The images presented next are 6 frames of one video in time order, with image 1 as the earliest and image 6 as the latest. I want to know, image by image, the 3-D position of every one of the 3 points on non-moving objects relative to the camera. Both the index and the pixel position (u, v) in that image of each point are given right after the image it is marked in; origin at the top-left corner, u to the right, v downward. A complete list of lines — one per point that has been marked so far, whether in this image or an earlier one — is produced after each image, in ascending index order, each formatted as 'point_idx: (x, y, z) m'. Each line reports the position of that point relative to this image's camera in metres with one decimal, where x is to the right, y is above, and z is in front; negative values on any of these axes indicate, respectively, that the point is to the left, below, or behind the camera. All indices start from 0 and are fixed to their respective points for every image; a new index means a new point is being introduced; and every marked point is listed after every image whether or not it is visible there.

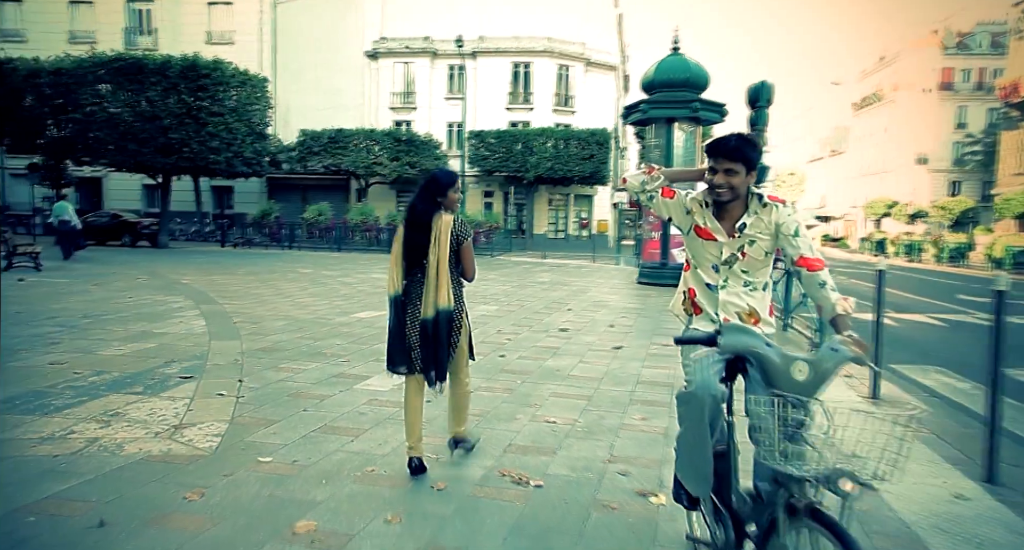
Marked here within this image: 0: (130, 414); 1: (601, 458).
0: (-2.7, -1.0, +3.9) m
1: (+0.6, -1.2, +3.6) m
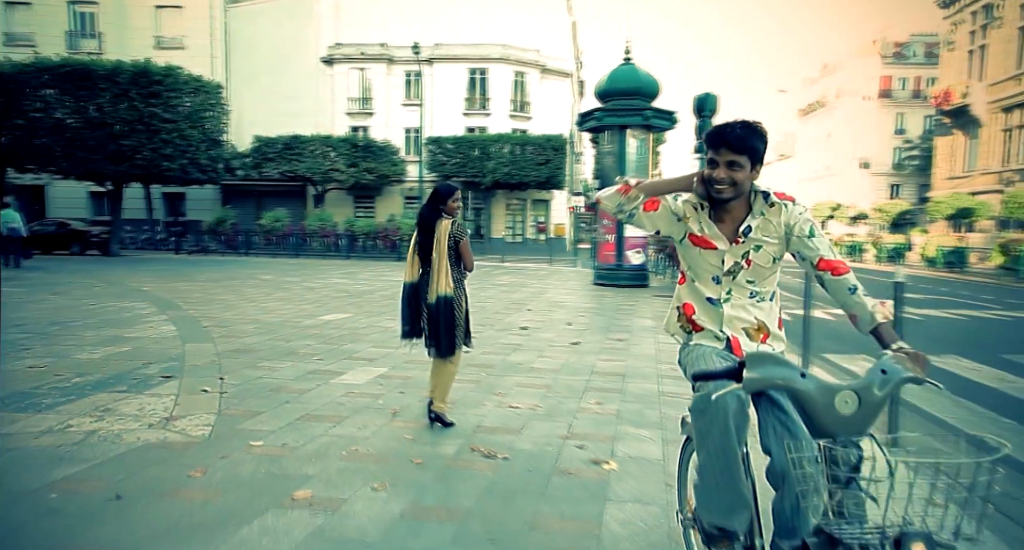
0: (-2.9, -1.0, +4.1) m
1: (+0.4, -1.2, +4.1) m
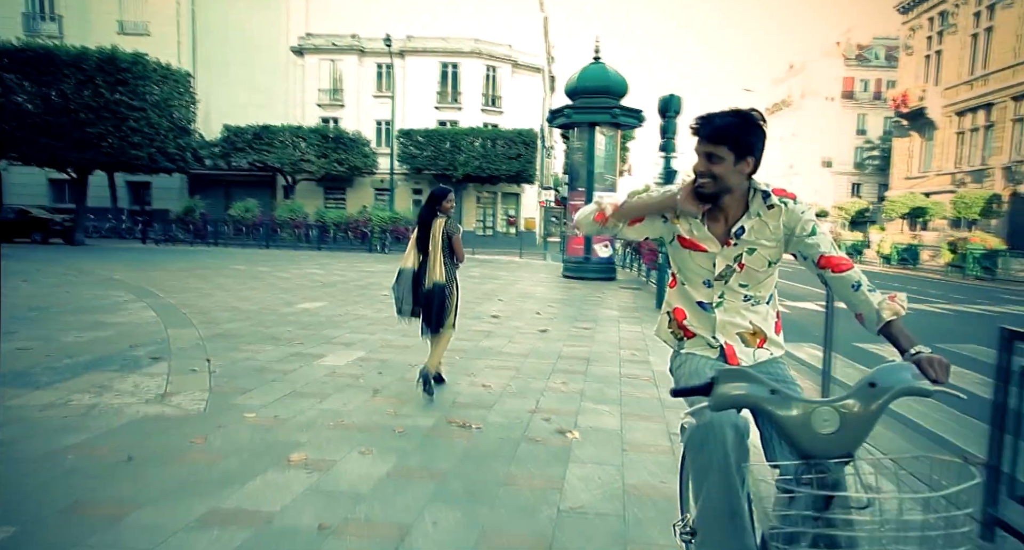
0: (-3.1, -0.9, +4.3) m
1: (+0.1, -1.1, +4.5) m
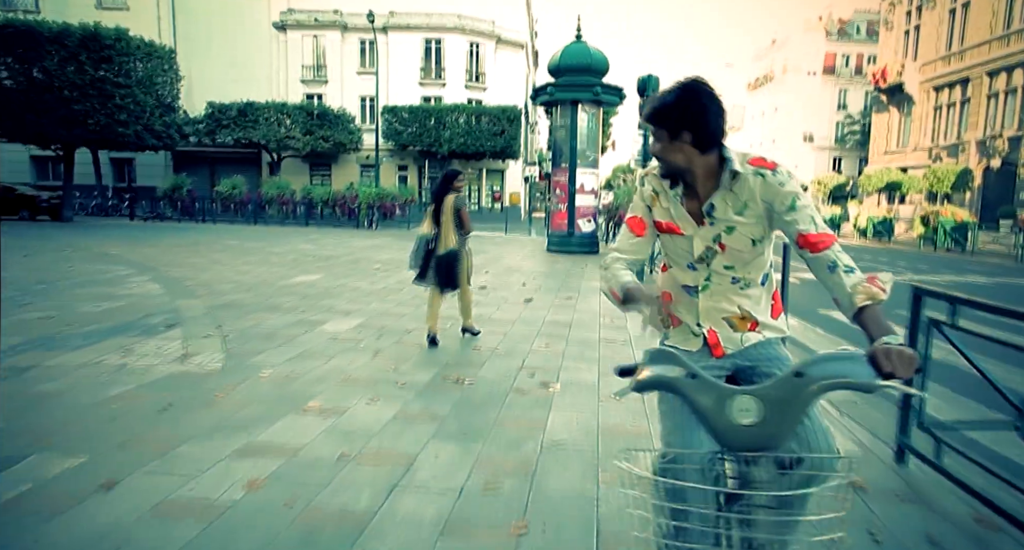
0: (-3.2, -0.6, +4.7) m
1: (0.0, -0.8, +5.0) m
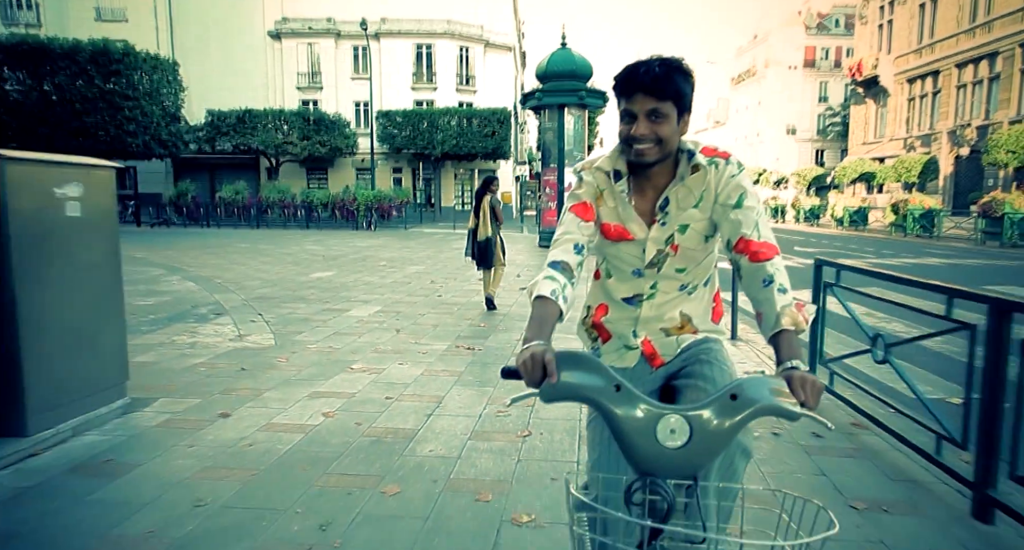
0: (-3.2, -0.6, +5.7) m
1: (0.0, -0.7, +6.0) m
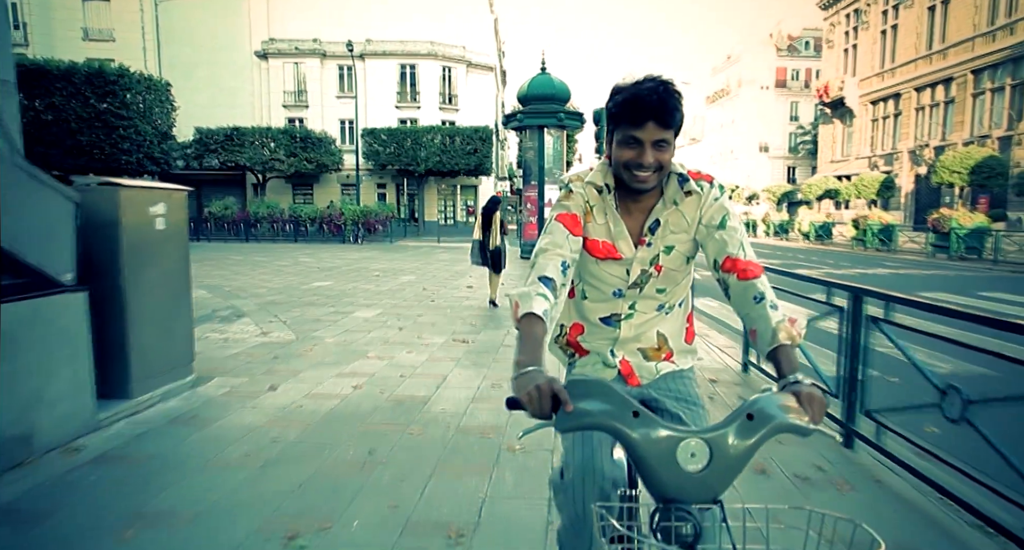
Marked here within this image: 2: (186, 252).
0: (-3.4, -0.6, +6.5) m
1: (-0.1, -0.8, +6.9) m
2: (-2.6, +0.2, +4.3) m
